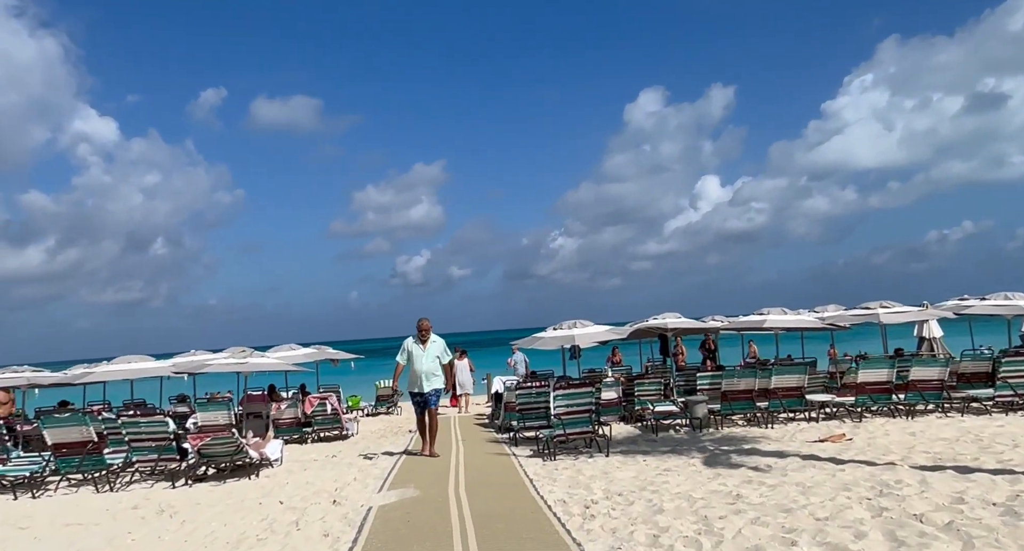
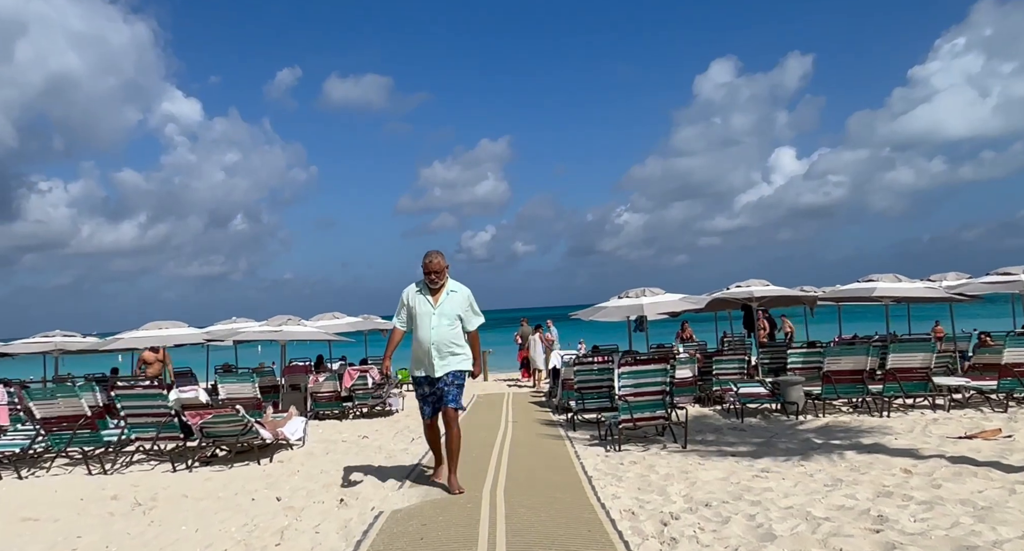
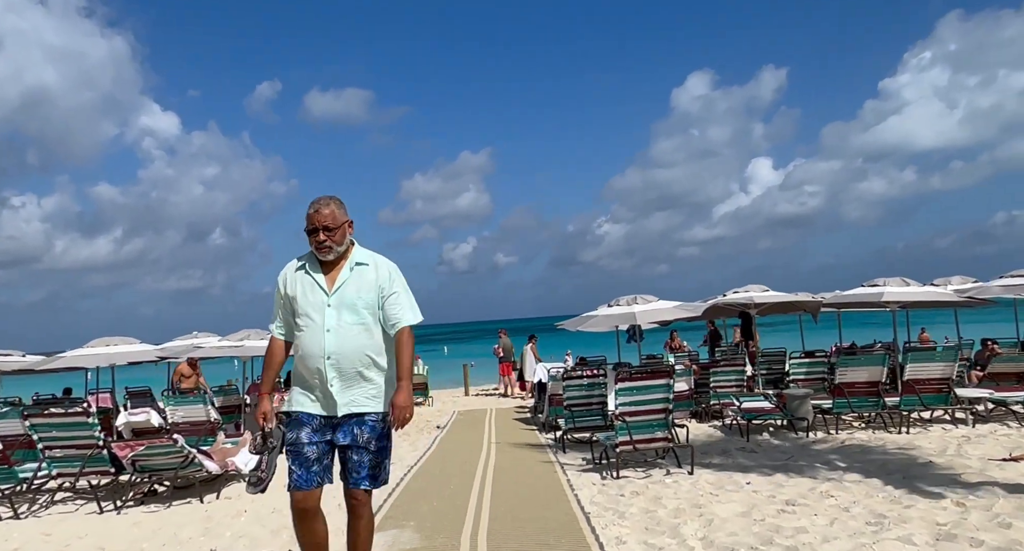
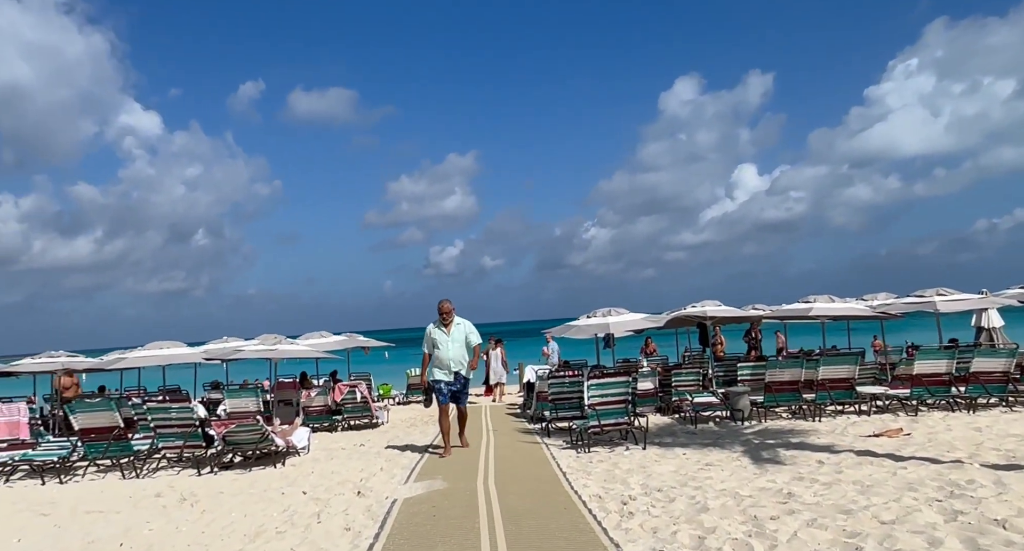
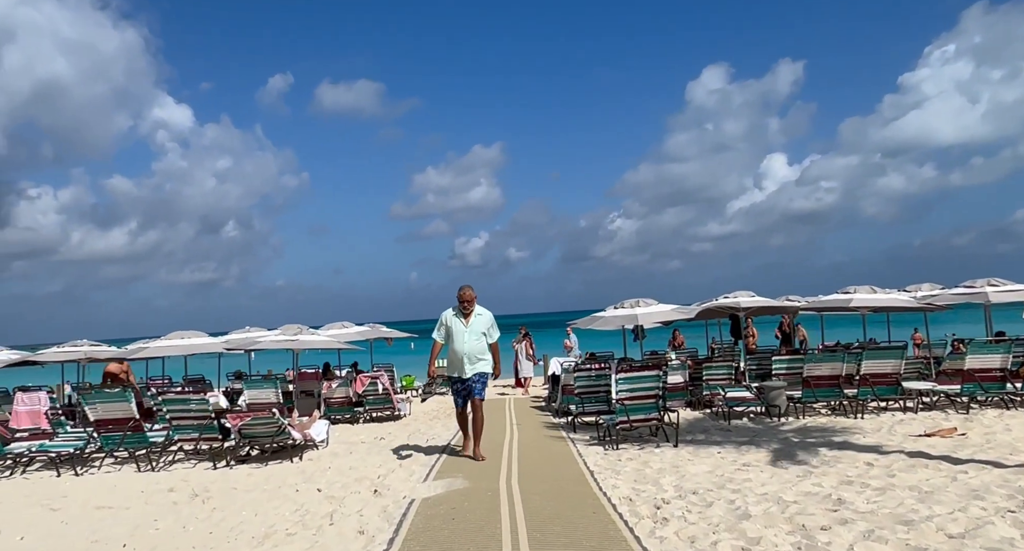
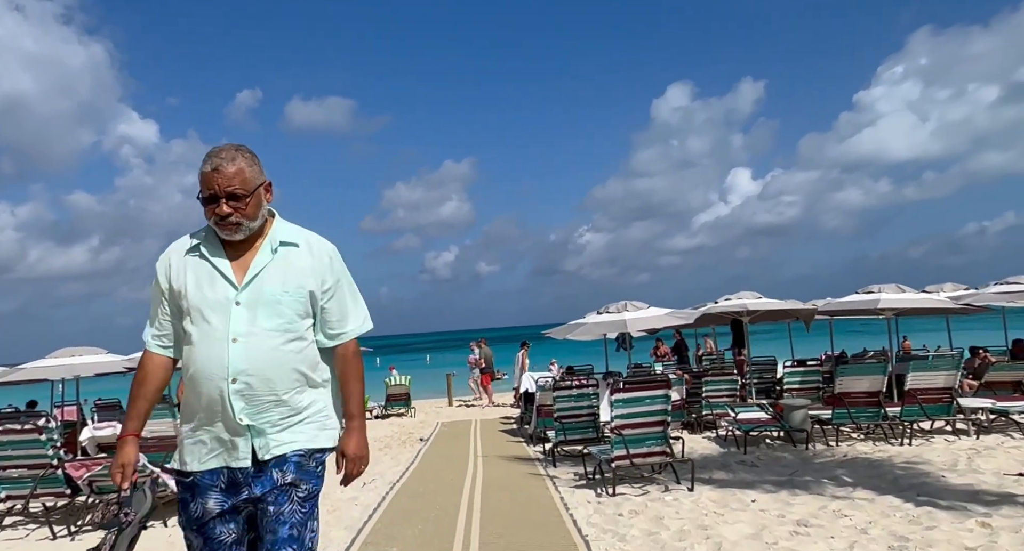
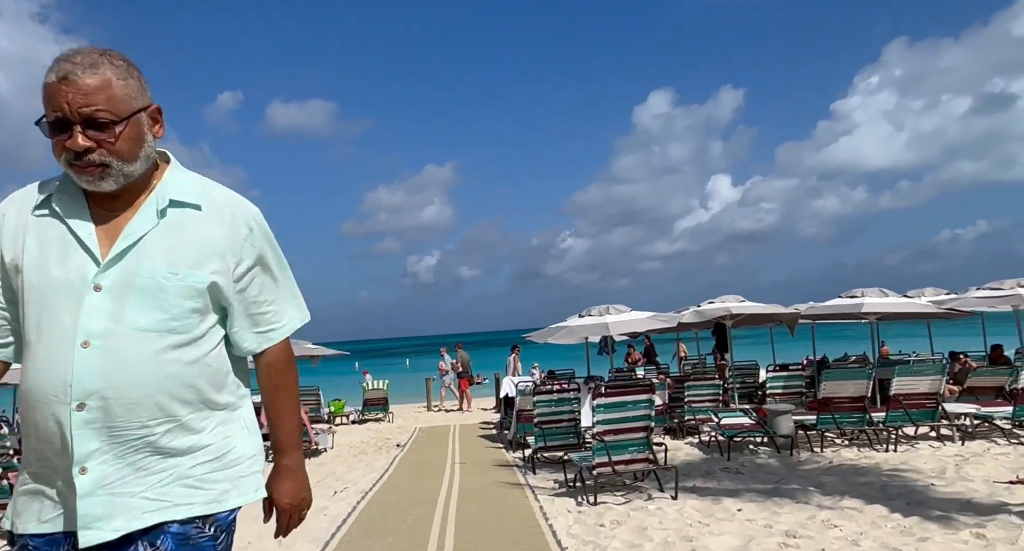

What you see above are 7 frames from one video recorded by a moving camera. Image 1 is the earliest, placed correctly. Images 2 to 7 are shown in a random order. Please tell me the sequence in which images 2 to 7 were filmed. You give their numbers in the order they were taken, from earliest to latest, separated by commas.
4, 5, 2, 3, 6, 7
